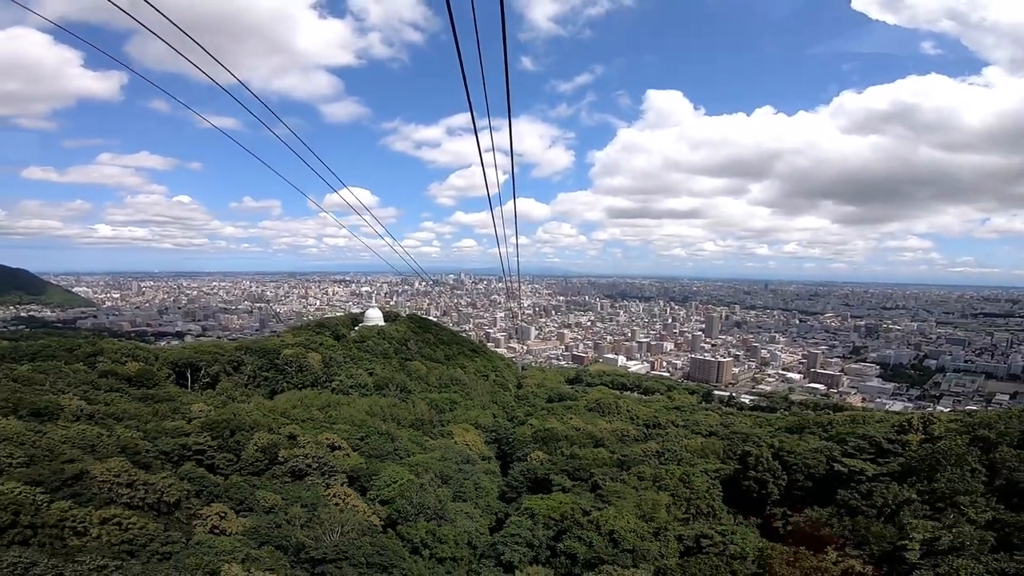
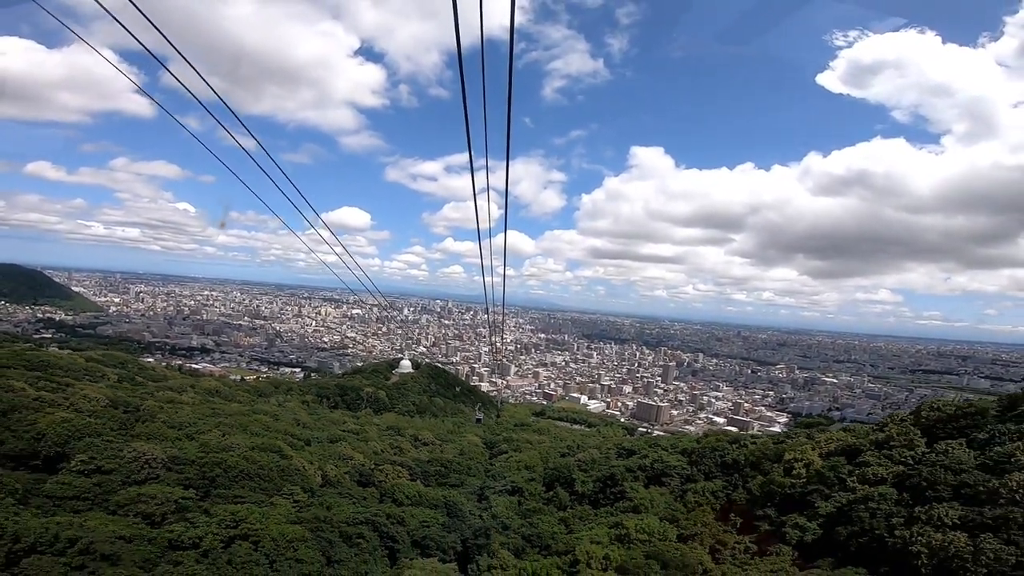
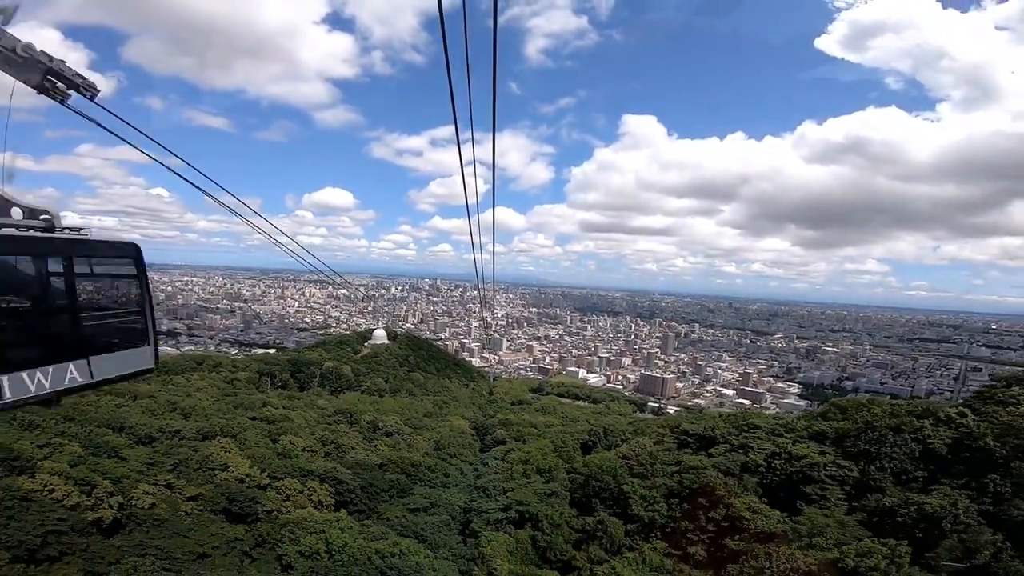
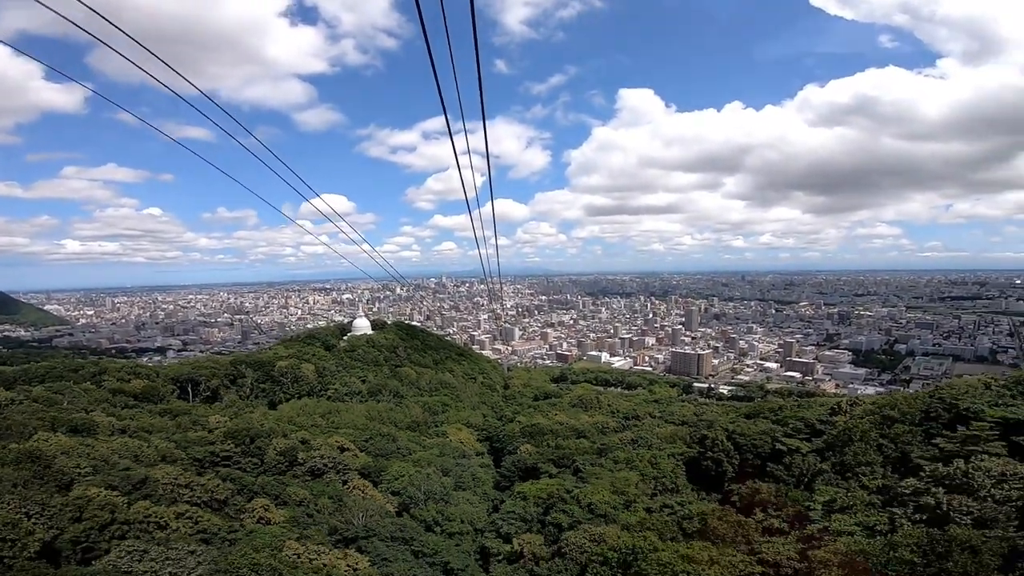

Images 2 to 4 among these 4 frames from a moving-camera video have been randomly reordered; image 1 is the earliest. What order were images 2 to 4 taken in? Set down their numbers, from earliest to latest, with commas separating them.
4, 3, 2
